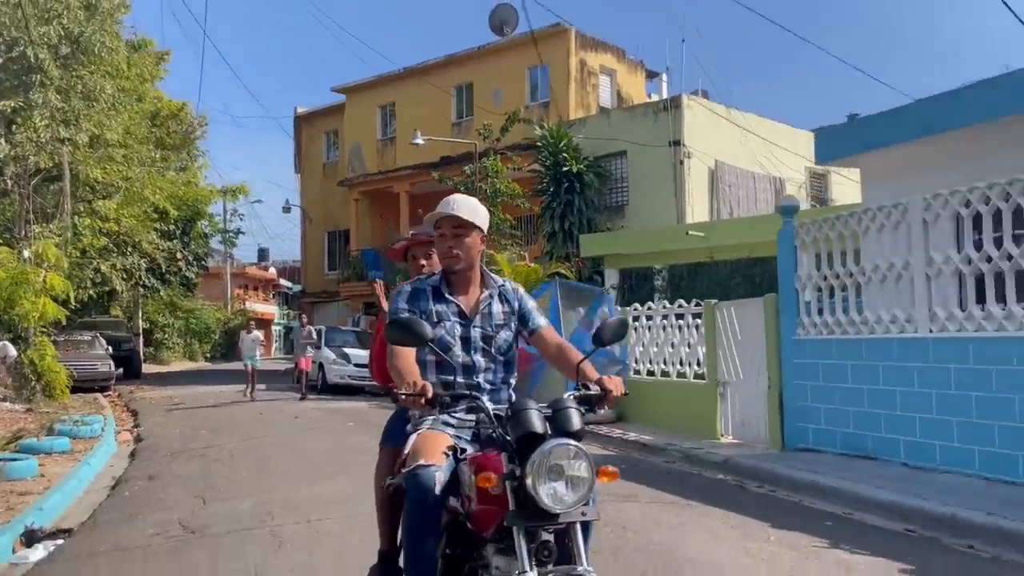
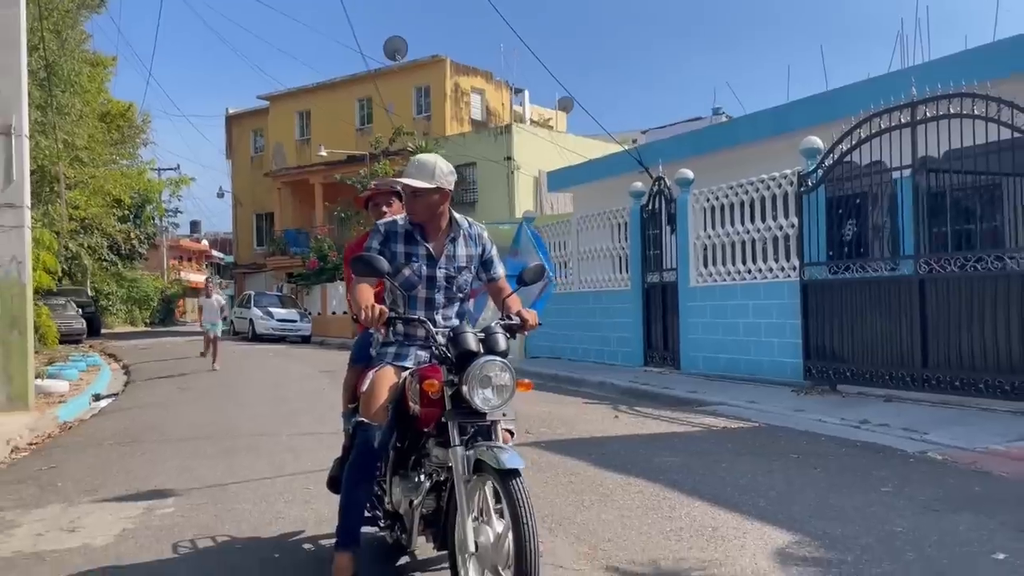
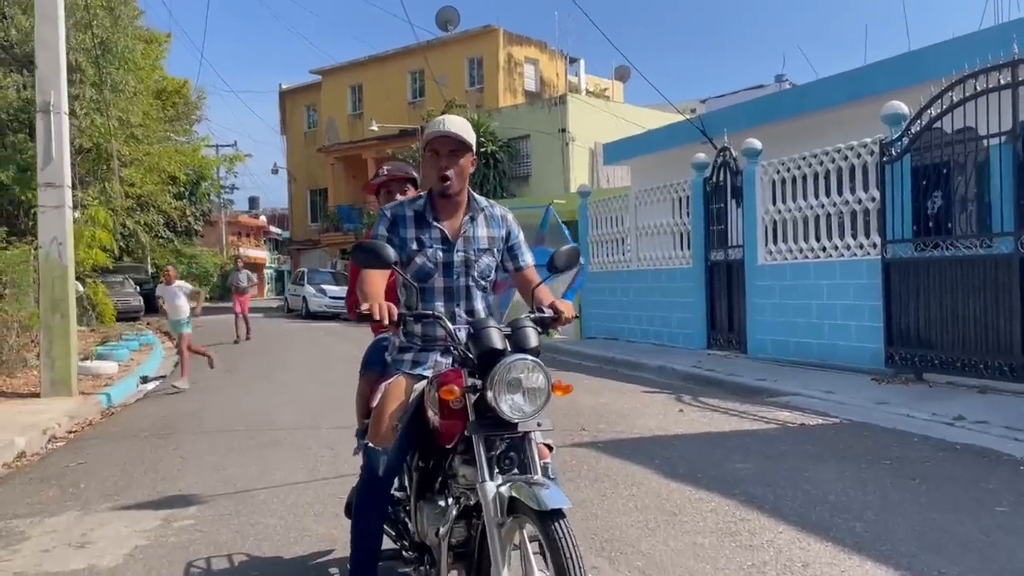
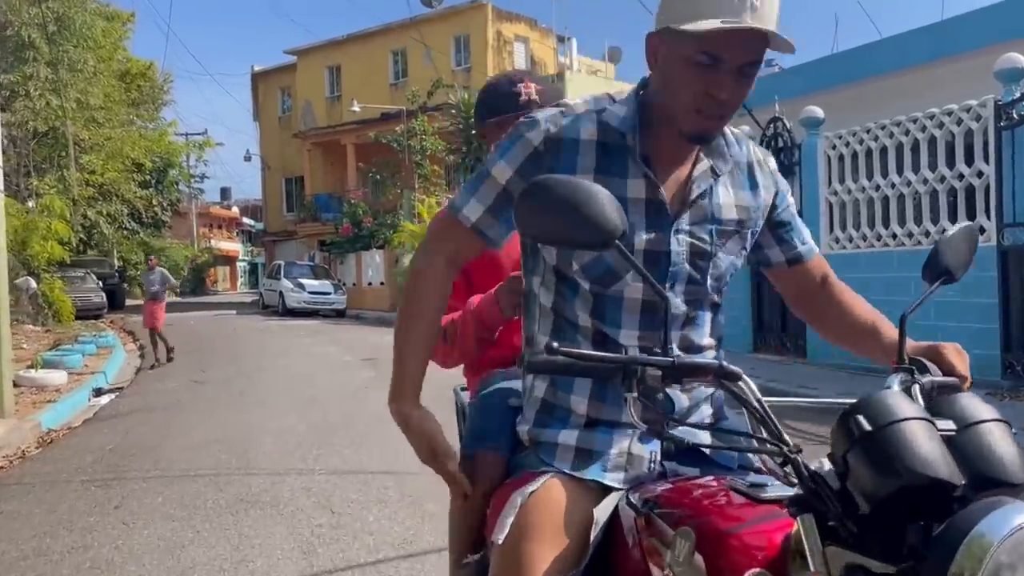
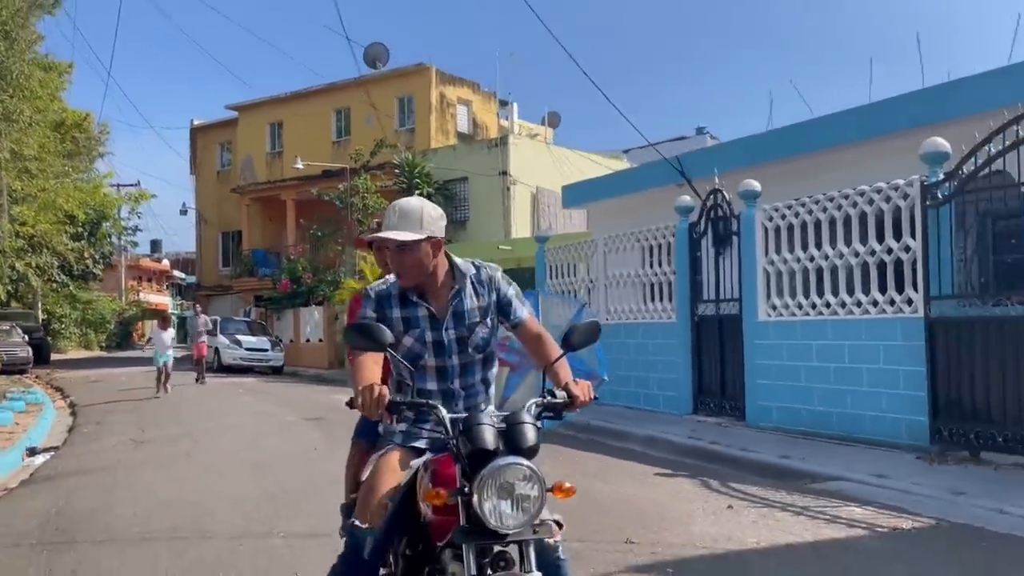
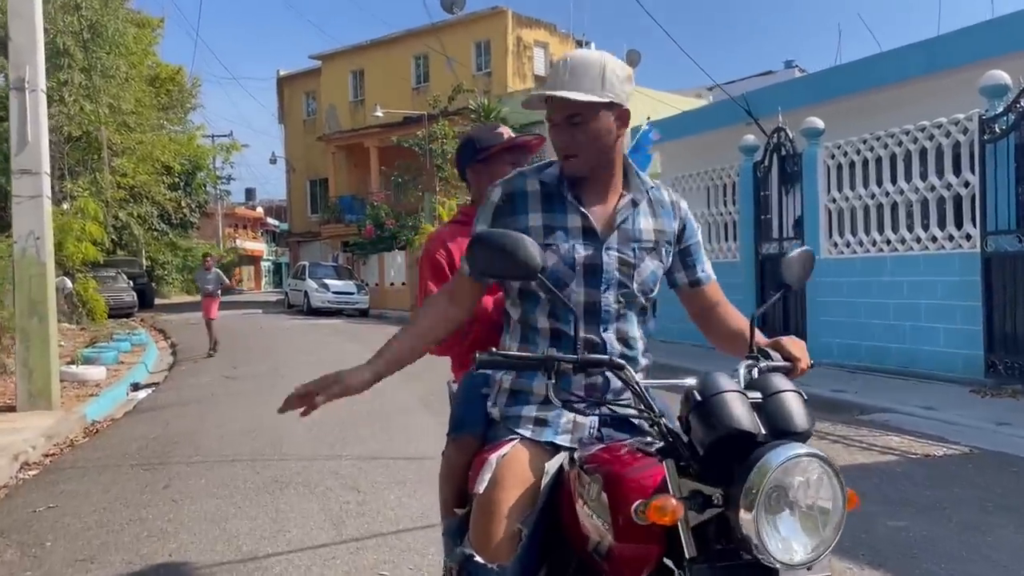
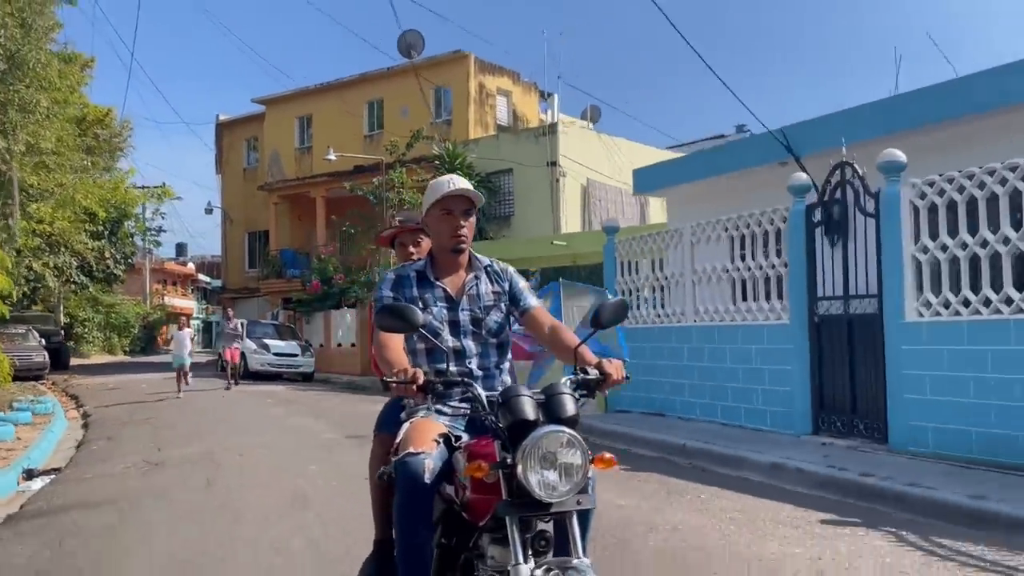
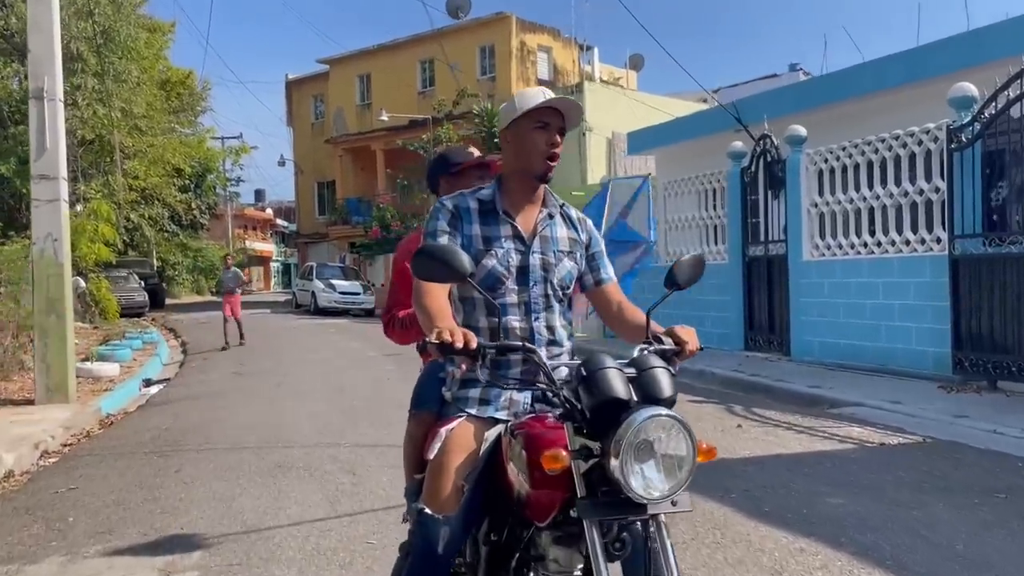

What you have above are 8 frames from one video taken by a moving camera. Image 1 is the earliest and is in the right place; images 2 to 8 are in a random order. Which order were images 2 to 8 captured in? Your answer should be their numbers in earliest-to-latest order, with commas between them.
7, 5, 2, 3, 8, 6, 4
